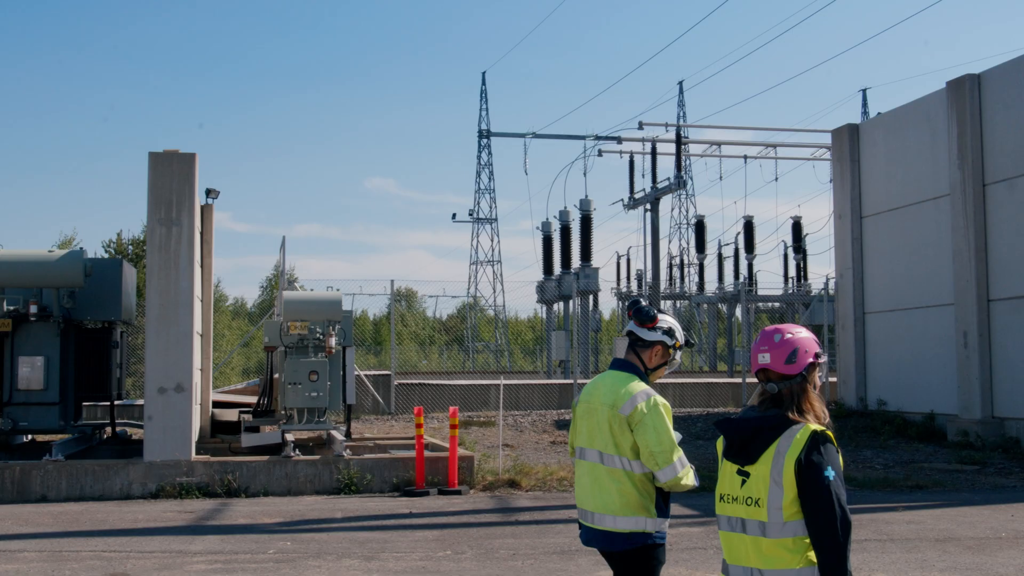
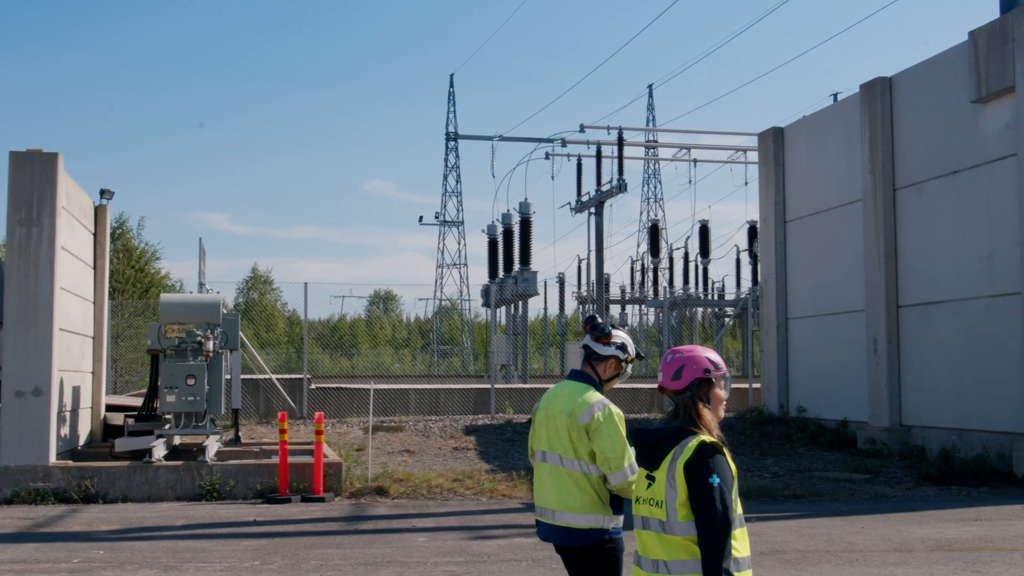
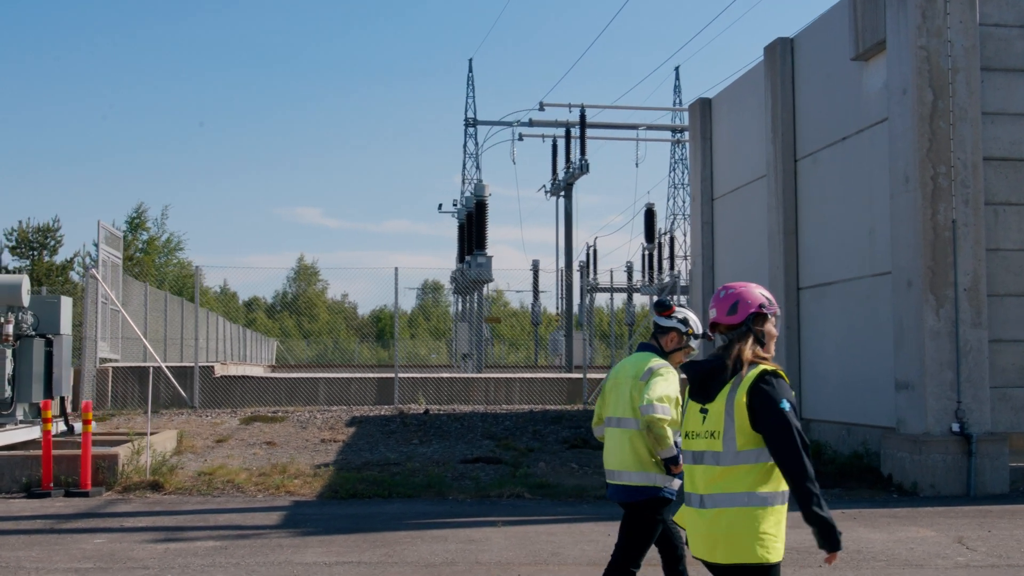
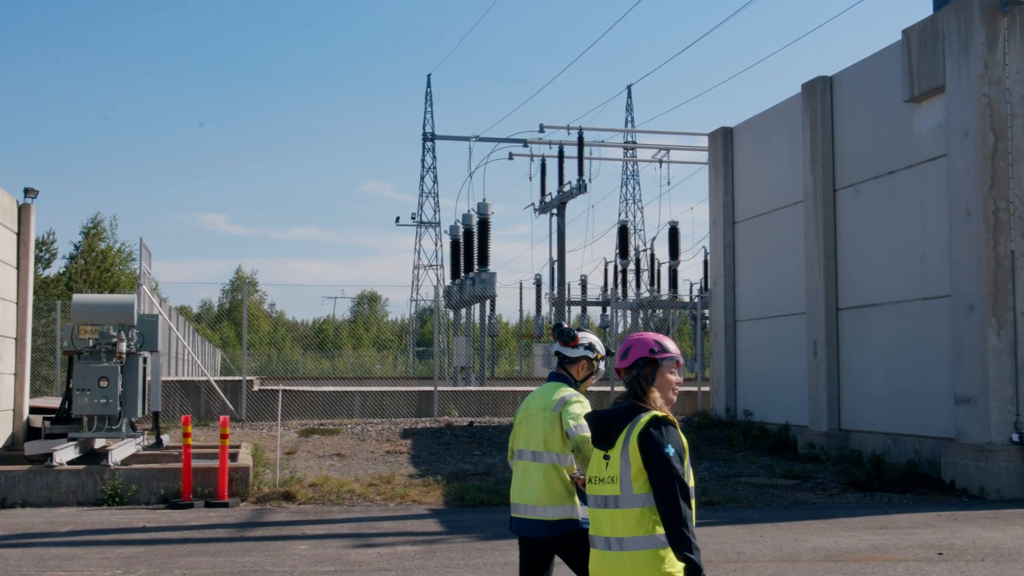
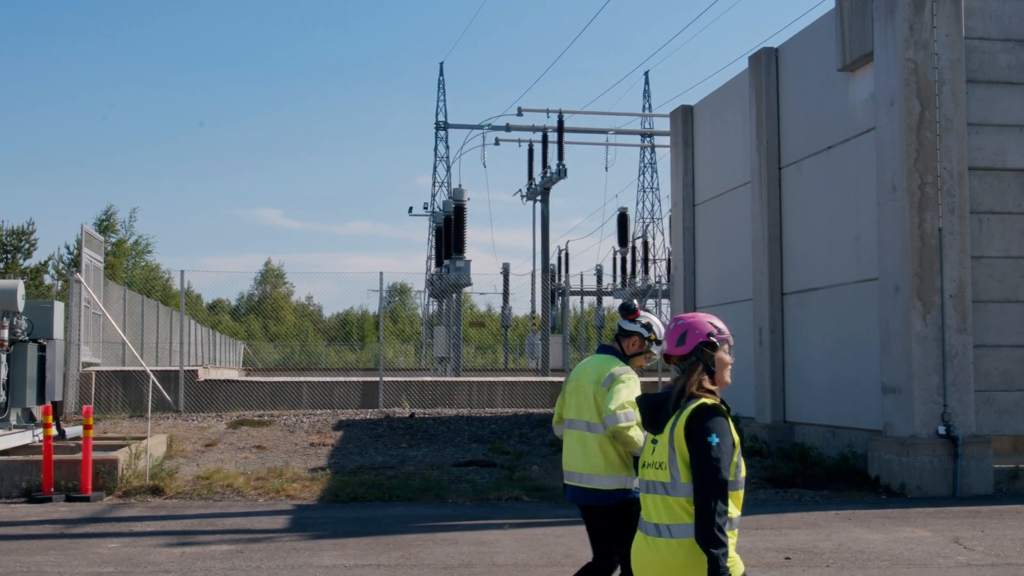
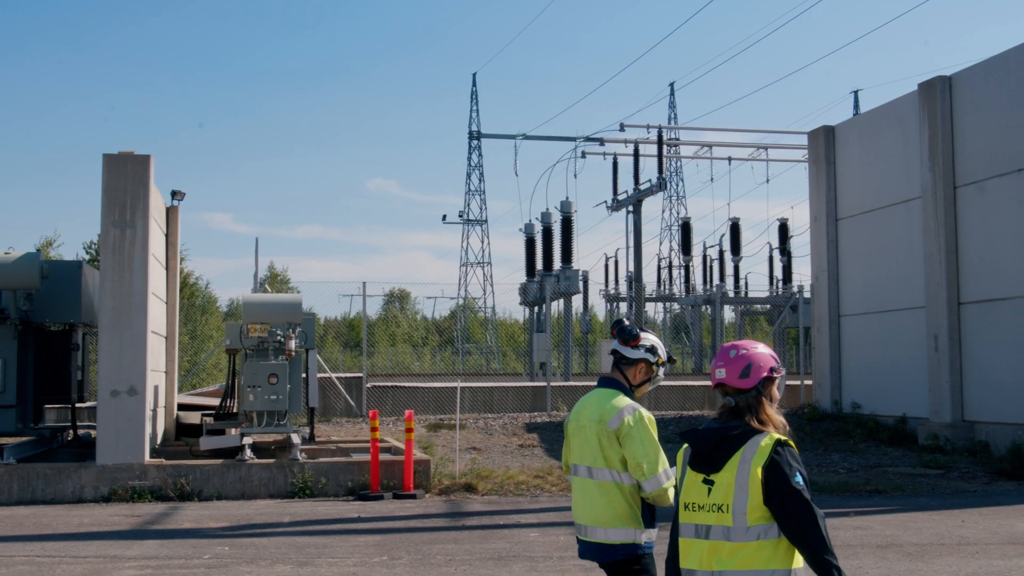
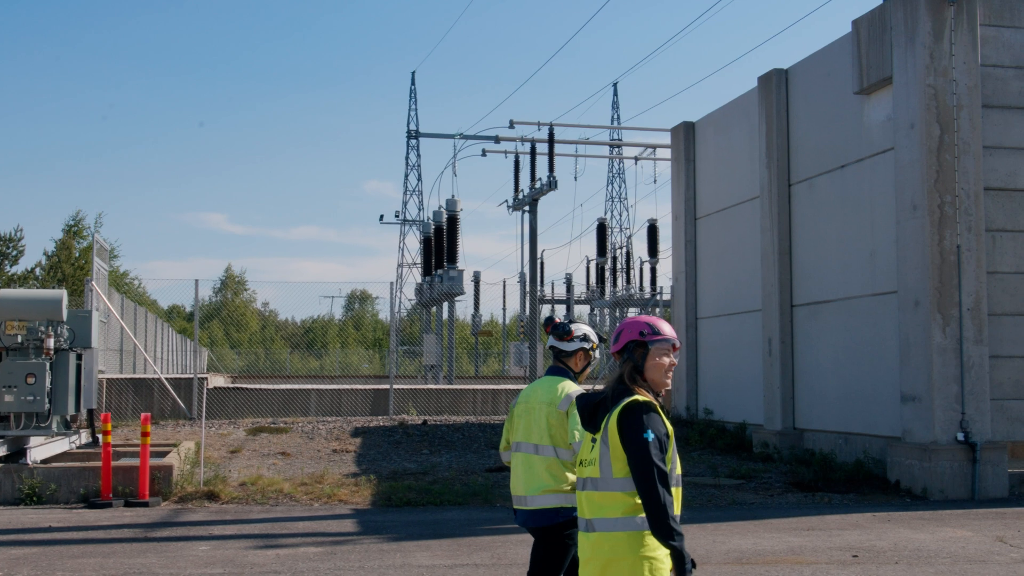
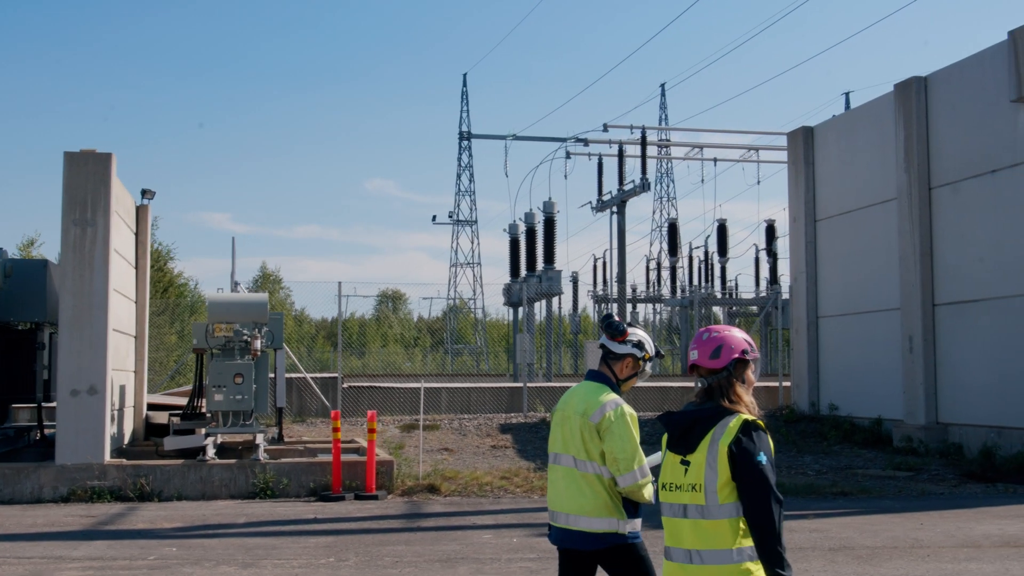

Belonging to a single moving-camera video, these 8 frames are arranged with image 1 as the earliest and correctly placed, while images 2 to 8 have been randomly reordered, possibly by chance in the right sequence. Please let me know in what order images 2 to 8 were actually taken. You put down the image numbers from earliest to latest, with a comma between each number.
6, 8, 2, 4, 7, 5, 3
